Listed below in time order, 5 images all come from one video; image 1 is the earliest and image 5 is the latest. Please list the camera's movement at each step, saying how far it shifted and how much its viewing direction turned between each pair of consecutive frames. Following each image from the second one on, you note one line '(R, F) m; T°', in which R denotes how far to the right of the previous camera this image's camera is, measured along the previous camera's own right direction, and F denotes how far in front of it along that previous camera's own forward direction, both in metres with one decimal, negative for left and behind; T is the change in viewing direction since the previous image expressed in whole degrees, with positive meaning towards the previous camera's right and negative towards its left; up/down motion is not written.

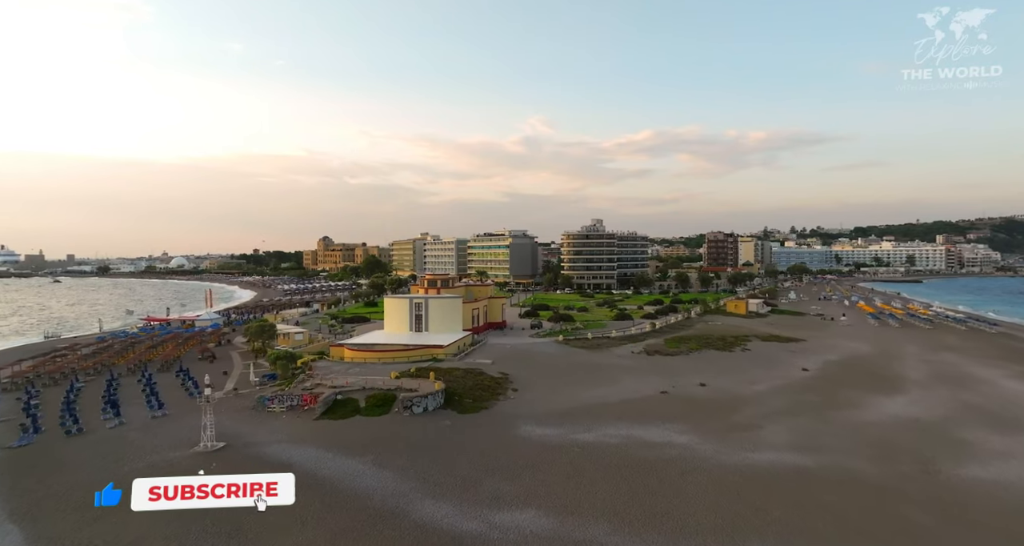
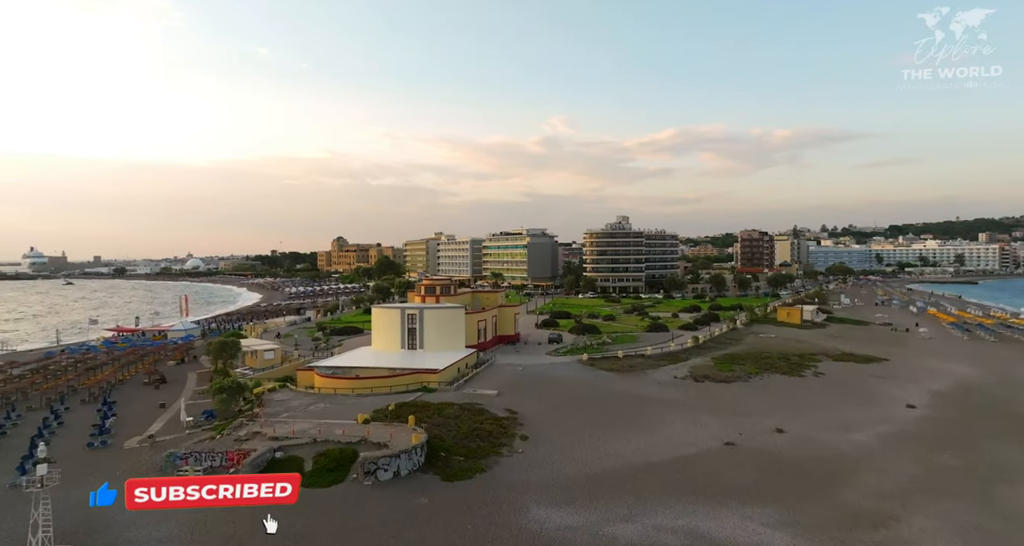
(+0.6, +10.4) m; -2°
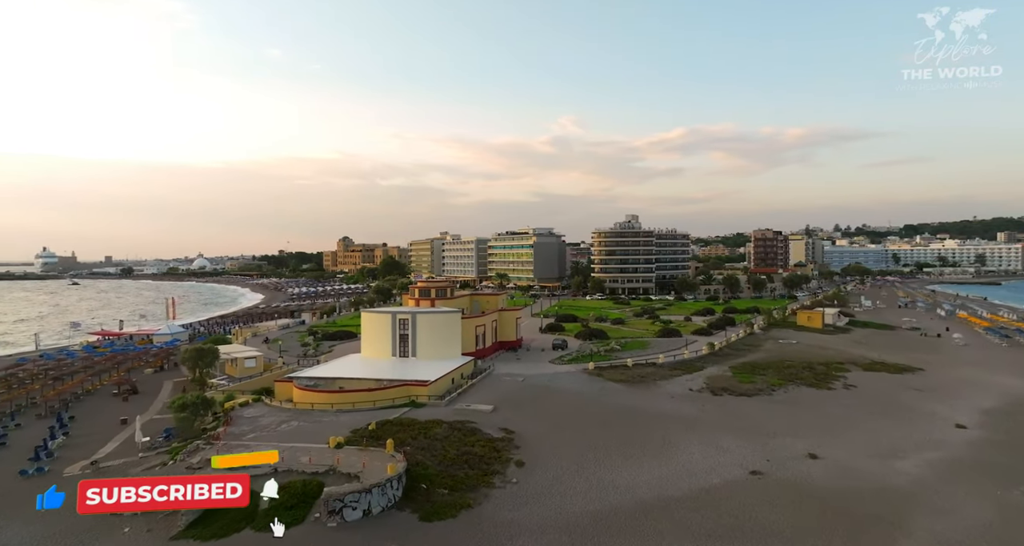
(+0.7, +3.8) m; -1°
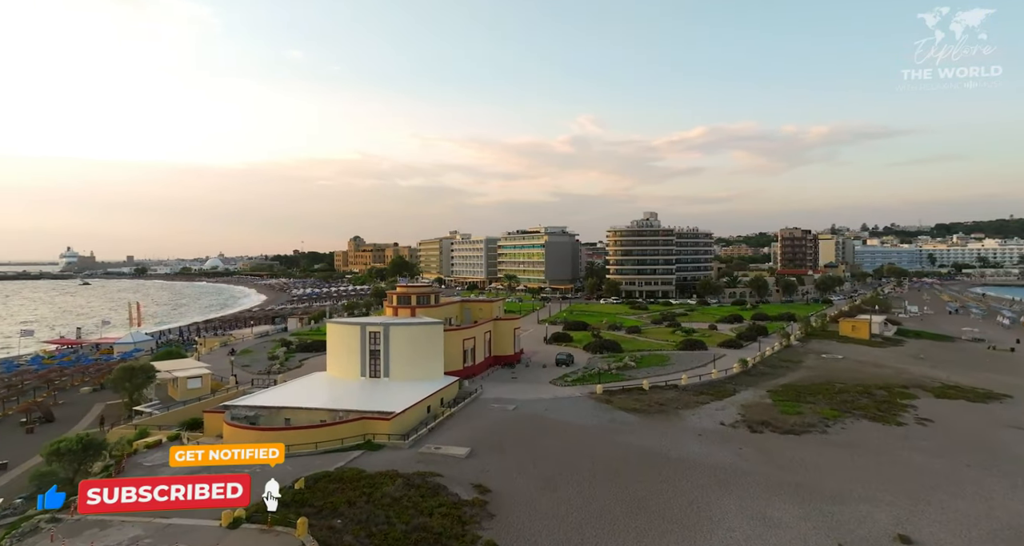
(+1.7, +7.6) m; -2°
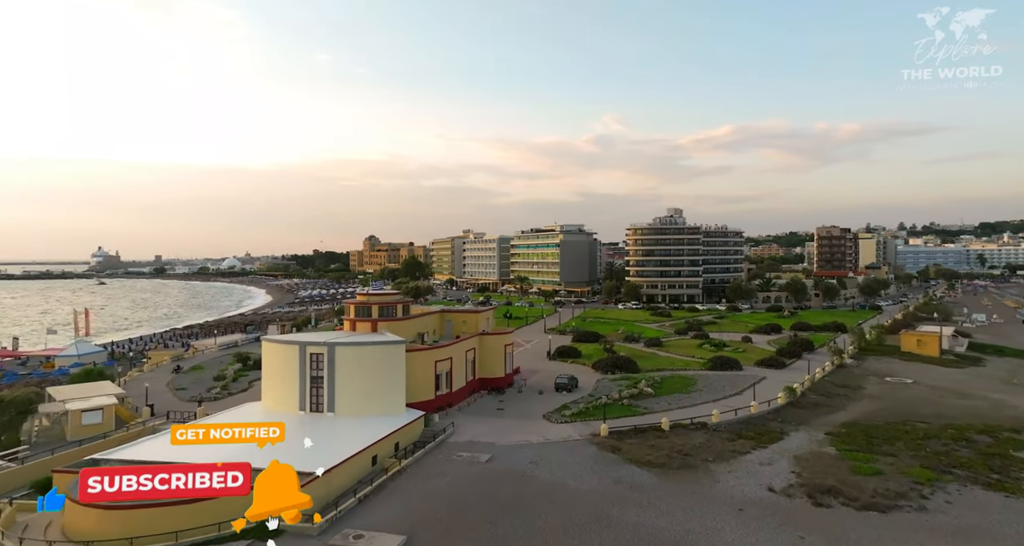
(+2.3, +8.6) m; -2°
